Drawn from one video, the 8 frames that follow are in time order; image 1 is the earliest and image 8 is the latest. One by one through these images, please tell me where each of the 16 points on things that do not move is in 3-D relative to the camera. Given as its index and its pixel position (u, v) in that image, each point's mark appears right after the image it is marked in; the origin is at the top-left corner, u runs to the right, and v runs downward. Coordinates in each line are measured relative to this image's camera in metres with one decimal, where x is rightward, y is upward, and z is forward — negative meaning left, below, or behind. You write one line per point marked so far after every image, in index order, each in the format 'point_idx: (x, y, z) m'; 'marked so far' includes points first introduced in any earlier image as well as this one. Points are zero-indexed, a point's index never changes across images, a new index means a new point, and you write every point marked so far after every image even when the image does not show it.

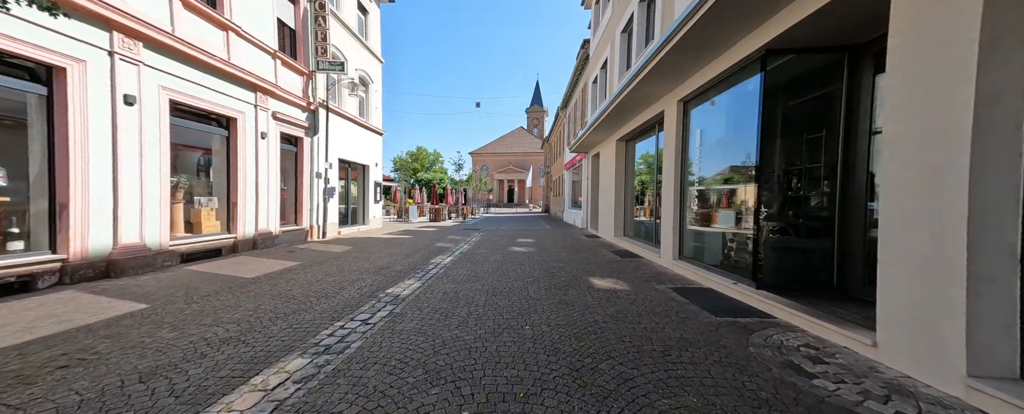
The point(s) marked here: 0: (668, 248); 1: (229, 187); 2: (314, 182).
0: (+3.1, -0.8, +6.1) m
1: (-6.7, +0.5, +7.3) m
2: (-6.6, +0.9, +10.1) m
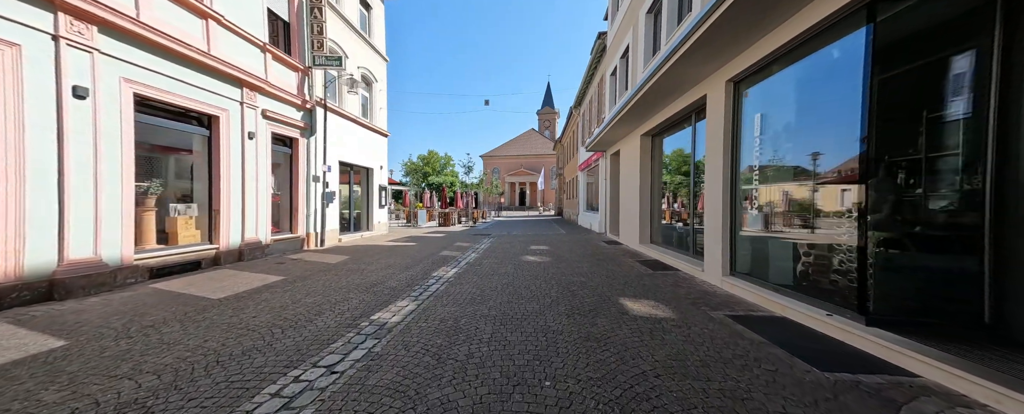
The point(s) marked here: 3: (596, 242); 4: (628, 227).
0: (+3.3, -0.9, +5.1) m
1: (-6.5, +0.3, +6.6) m
2: (-6.2, +0.7, +9.4) m
3: (+3.0, -1.3, +11.1) m
4: (+3.8, -0.7, +9.9) m
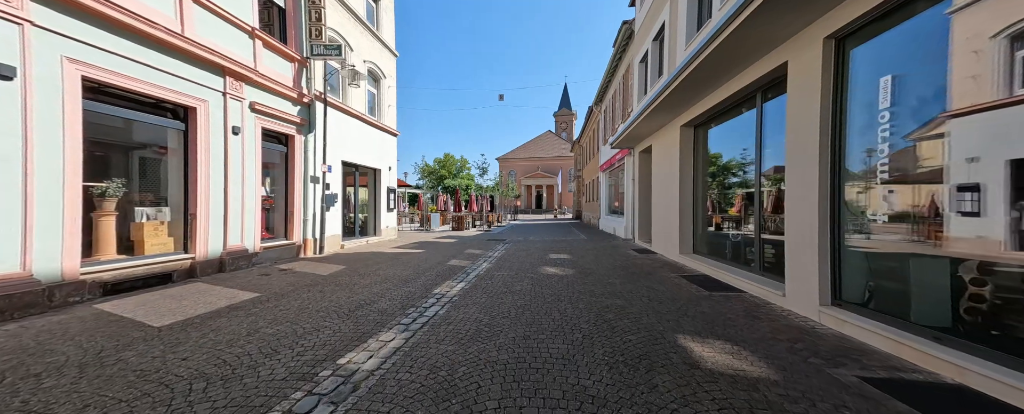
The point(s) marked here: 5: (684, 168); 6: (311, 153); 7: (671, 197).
0: (+3.6, -0.9, +3.7) m
1: (-6.2, +0.2, +5.8) m
2: (-5.8, +0.6, +8.6) m
3: (+3.6, -1.4, +9.8) m
4: (+4.3, -0.8, +8.5) m
5: (+4.2, +1.0, +7.5) m
6: (-5.7, +1.5, +8.7) m
7: (+4.2, +0.3, +8.0) m
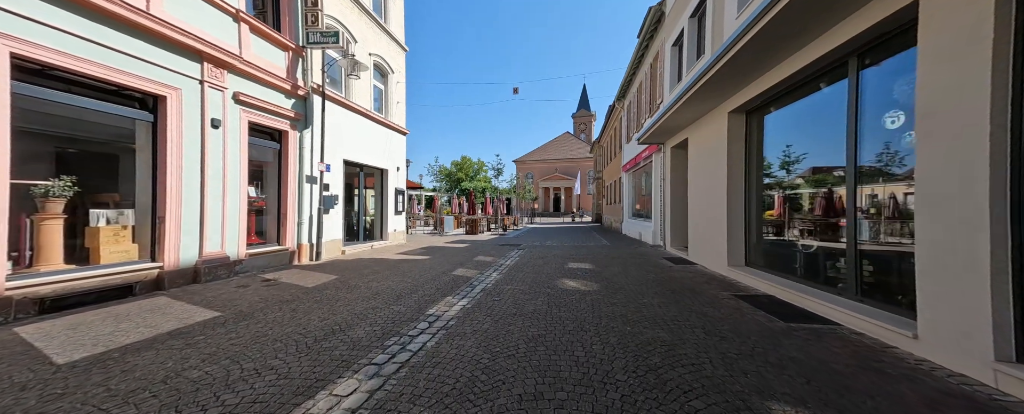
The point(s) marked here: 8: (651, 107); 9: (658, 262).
0: (+3.6, -1.0, +2.5) m
1: (-6.0, +0.2, +5.1) m
2: (-5.4, +0.5, +7.9) m
3: (+4.0, -1.5, +8.5) m
4: (+4.6, -0.8, +7.3) m
5: (+4.5, +0.9, +6.2) m
6: (-5.3, +1.5, +8.0) m
7: (+4.5, +0.2, +6.7) m
8: (+5.6, +4.1, +12.4) m
9: (+3.9, -1.5, +8.2) m
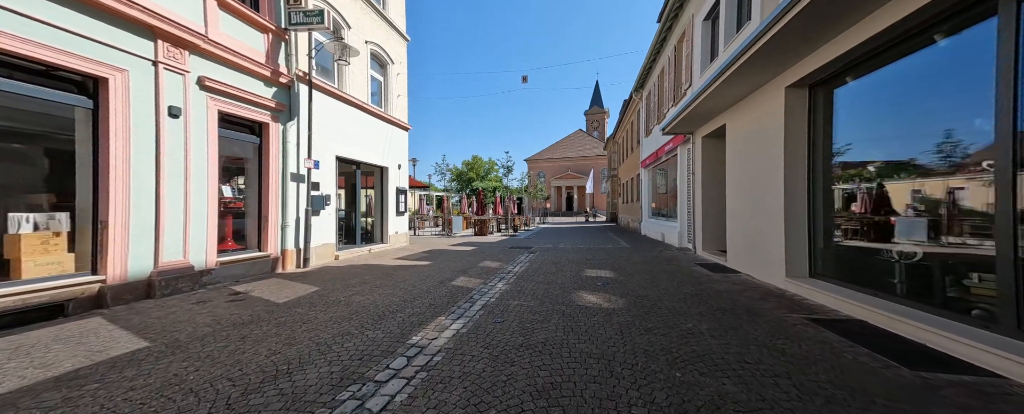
0: (+3.6, -0.9, +1.4) m
1: (-5.9, +0.2, +4.4) m
2: (-5.2, +0.5, +7.2) m
3: (+4.2, -1.4, +7.4) m
4: (+4.8, -0.8, +6.1) m
5: (+4.6, +1.0, +5.0) m
6: (-5.2, +1.5, +7.2) m
7: (+4.6, +0.2, +5.5) m
8: (+6.0, +4.1, +11.2) m
9: (+4.1, -1.4, +7.0) m
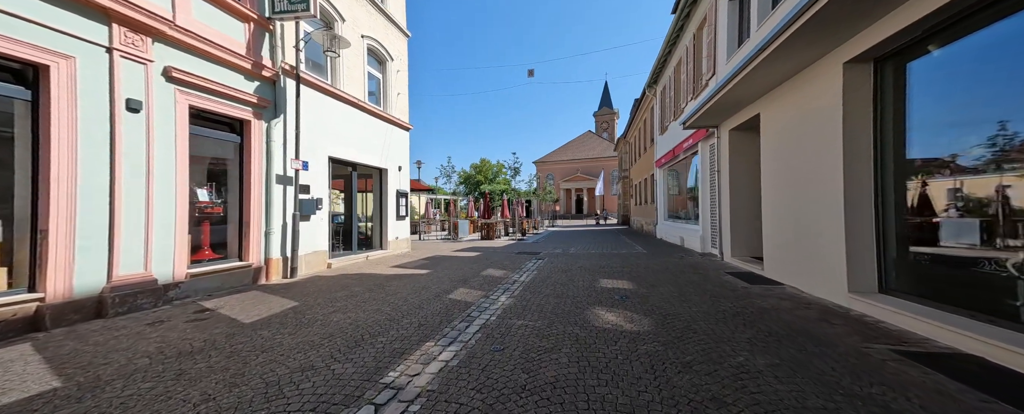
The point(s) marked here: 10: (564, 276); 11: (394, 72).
0: (+3.5, -0.9, +0.5) m
1: (-5.9, +0.1, +3.8) m
2: (-5.1, +0.4, +6.6) m
3: (+4.3, -1.5, +6.5) m
4: (+4.9, -0.8, +5.2) m
5: (+4.7, +1.0, +4.2) m
6: (-5.1, +1.4, +6.6) m
7: (+4.7, +0.2, +4.7) m
8: (+6.1, +4.1, +10.3) m
9: (+4.2, -1.5, +6.1) m
10: (+1.2, -1.6, +7.2) m
11: (-4.2, +4.8, +10.8) m
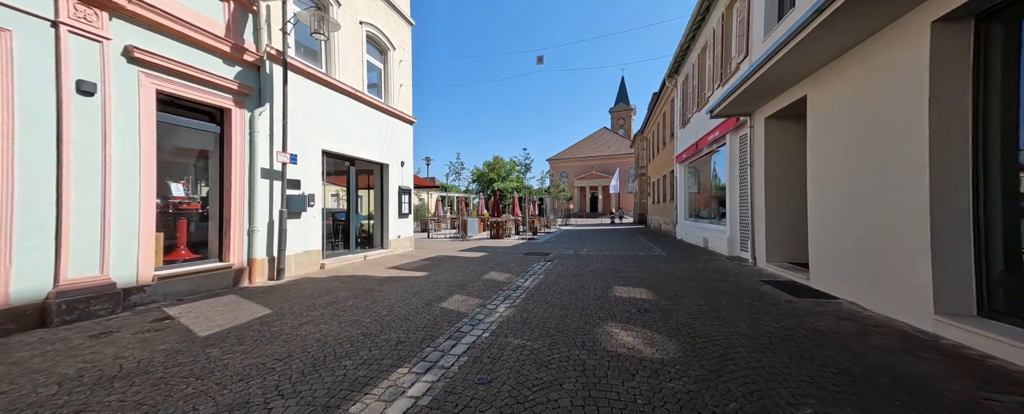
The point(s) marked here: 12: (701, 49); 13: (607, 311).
0: (+3.3, -0.9, -0.3) m
1: (-5.9, +0.1, +3.4) m
2: (-5.0, +0.5, +6.1) m
3: (+4.4, -1.4, +5.6) m
4: (+4.9, -0.8, +4.3) m
5: (+4.6, +1.0, +3.3) m
6: (-5.0, +1.4, +6.1) m
7: (+4.7, +0.3, +3.7) m
8: (+6.4, +4.1, +9.3) m
9: (+4.2, -1.4, +5.2) m
10: (+1.3, -1.6, +6.5) m
11: (-3.9, +4.9, +10.3) m
12: (+7.1, +5.9, +11.5) m
13: (+1.4, -1.5, +4.6) m
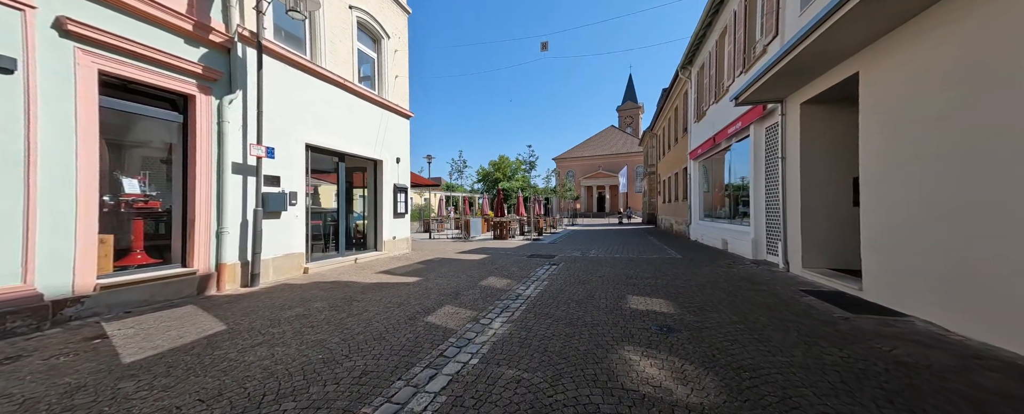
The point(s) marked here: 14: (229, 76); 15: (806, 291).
0: (+3.2, -0.9, -1.1) m
1: (-6.0, +0.2, +2.8) m
2: (-5.1, +0.5, +5.5) m
3: (+4.4, -1.4, +4.8) m
4: (+4.8, -0.8, +3.4) m
5: (+4.5, +1.0, +2.4) m
6: (-5.0, +1.5, +5.5) m
7: (+4.6, +0.3, +2.9) m
8: (+6.4, +4.2, +8.4) m
9: (+4.2, -1.4, +4.4) m
10: (+1.3, -1.6, +5.7) m
11: (-3.8, +4.9, +9.6) m
12: (+7.2, +6.0, +10.7) m
13: (+1.4, -1.5, +3.8) m
14: (-5.0, +2.3, +5.4) m
15: (+4.9, -1.4, +5.1) m
